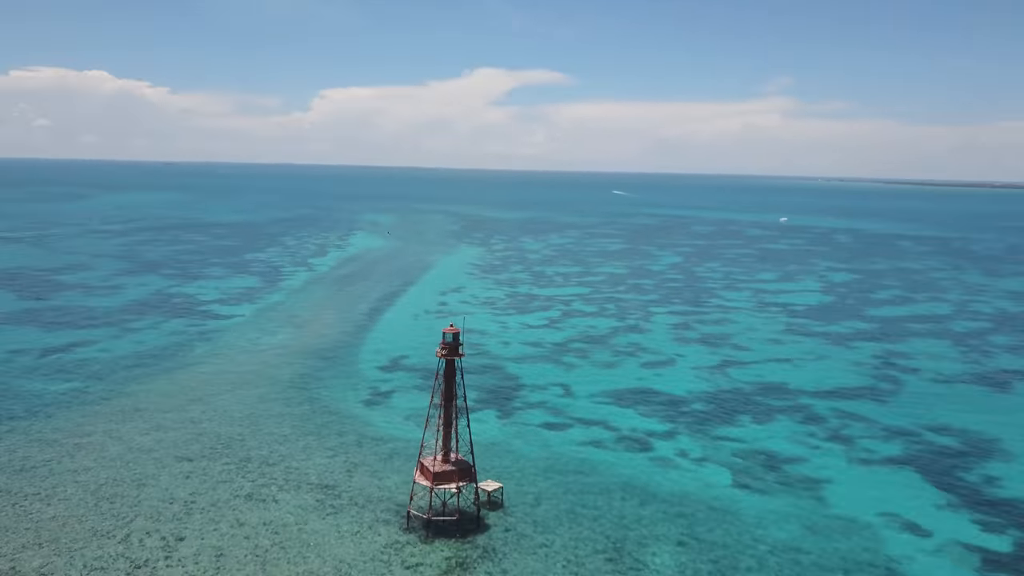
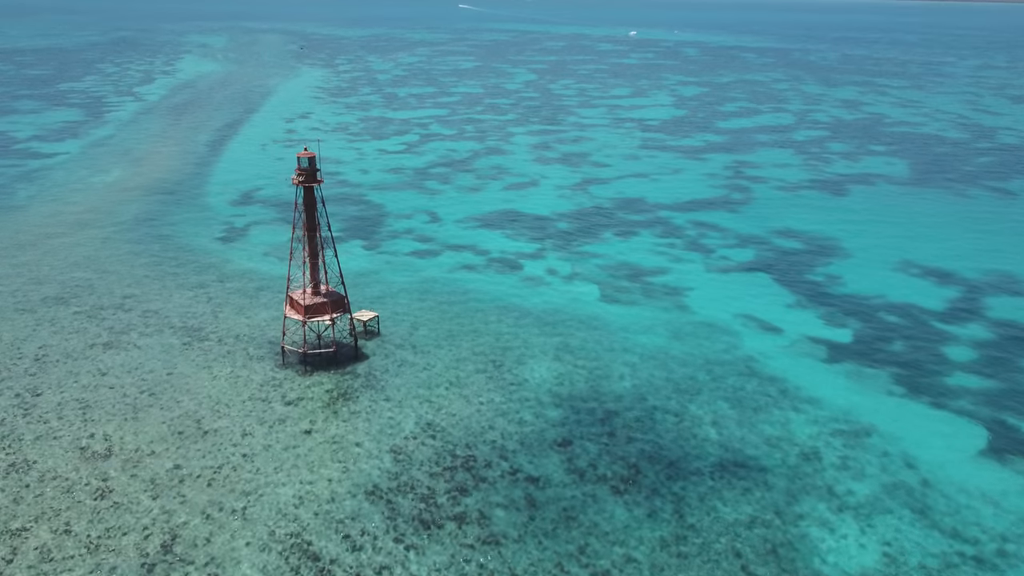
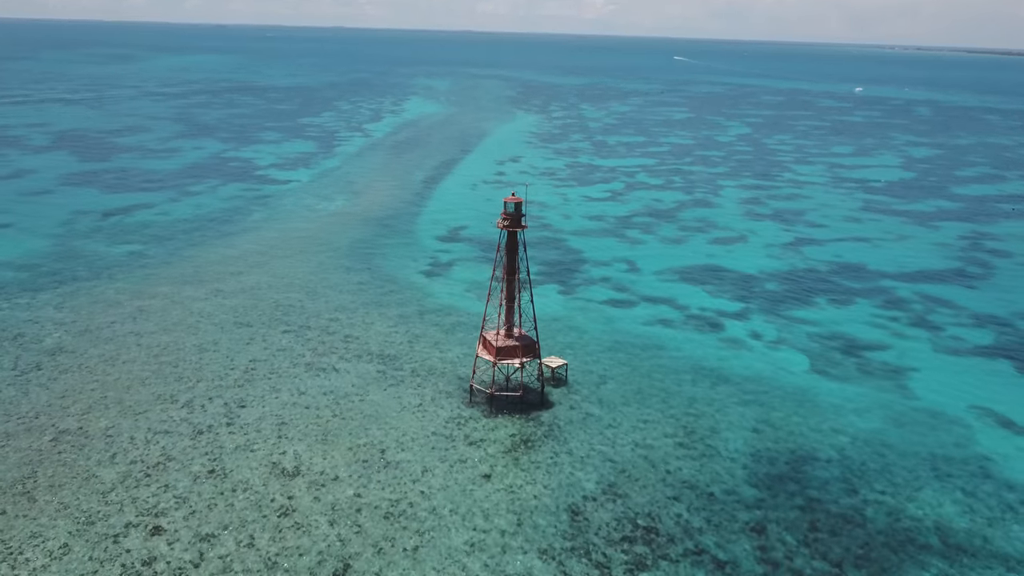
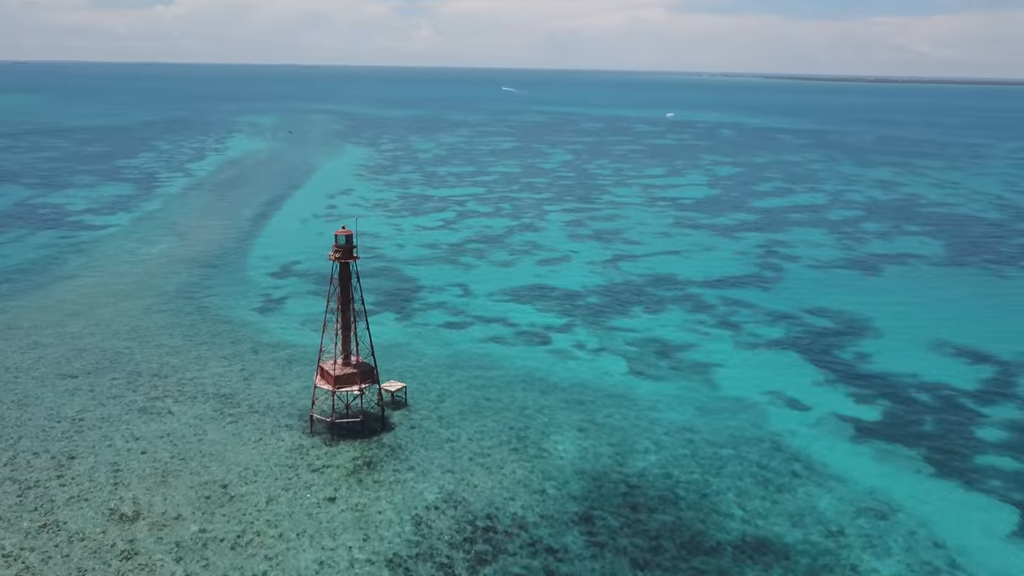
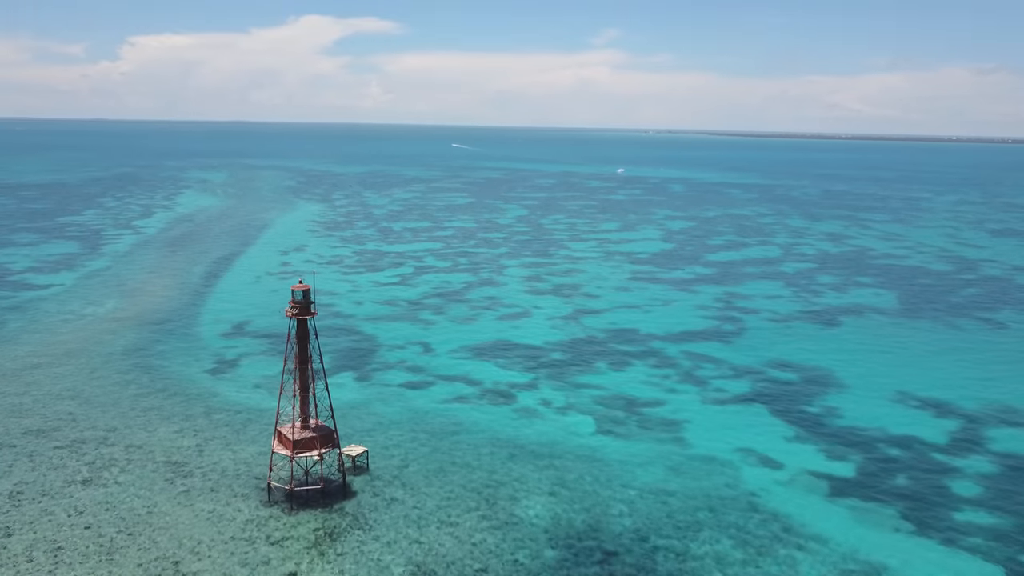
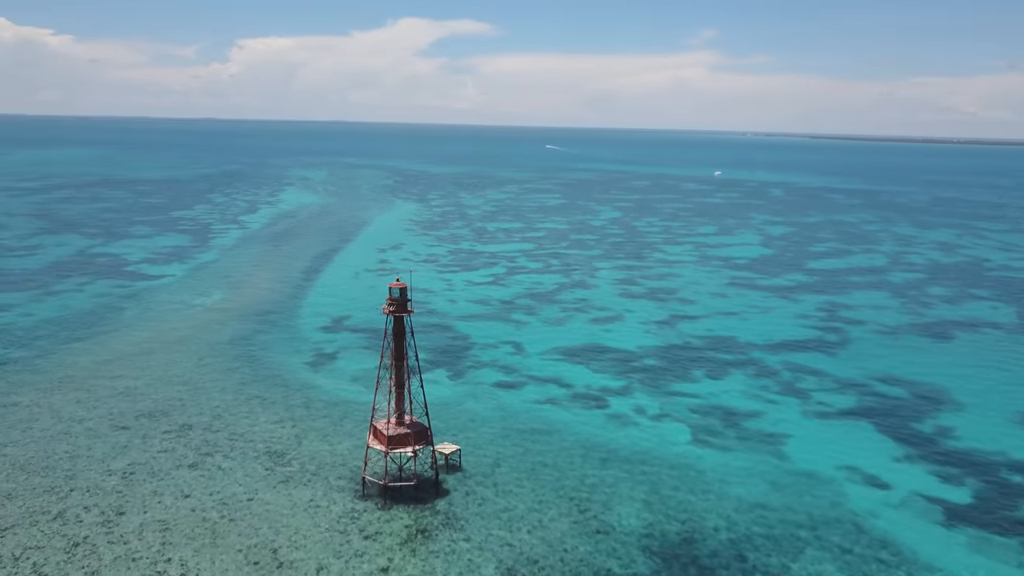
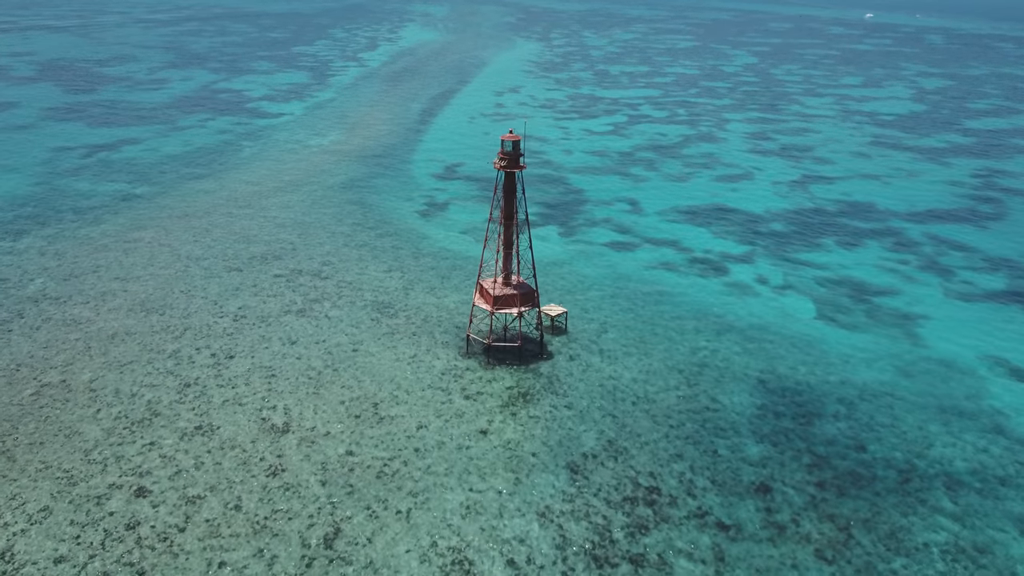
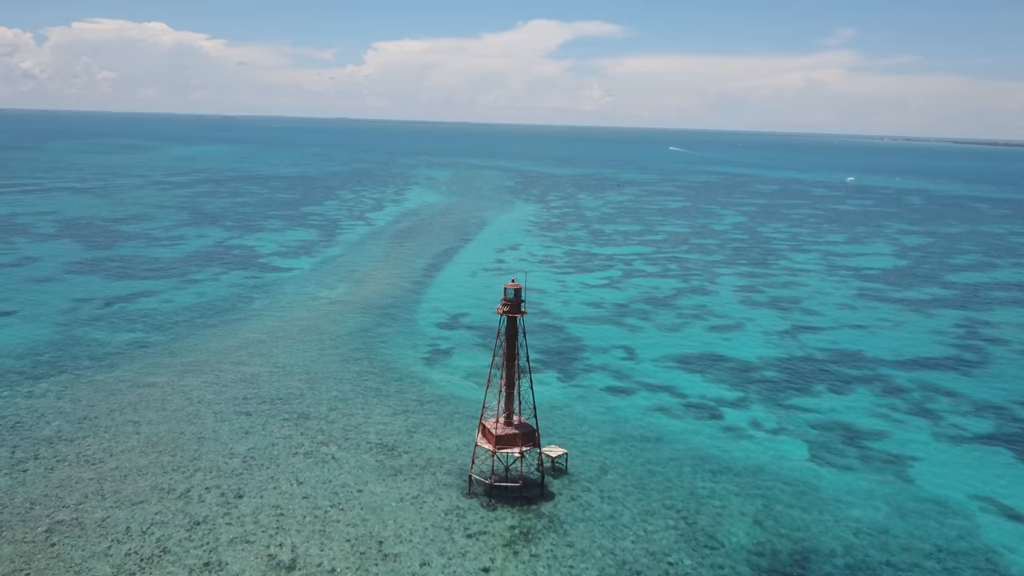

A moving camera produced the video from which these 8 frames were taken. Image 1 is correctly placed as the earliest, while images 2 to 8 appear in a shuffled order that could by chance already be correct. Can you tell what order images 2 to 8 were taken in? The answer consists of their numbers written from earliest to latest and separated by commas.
4, 2, 5, 6, 8, 3, 7
